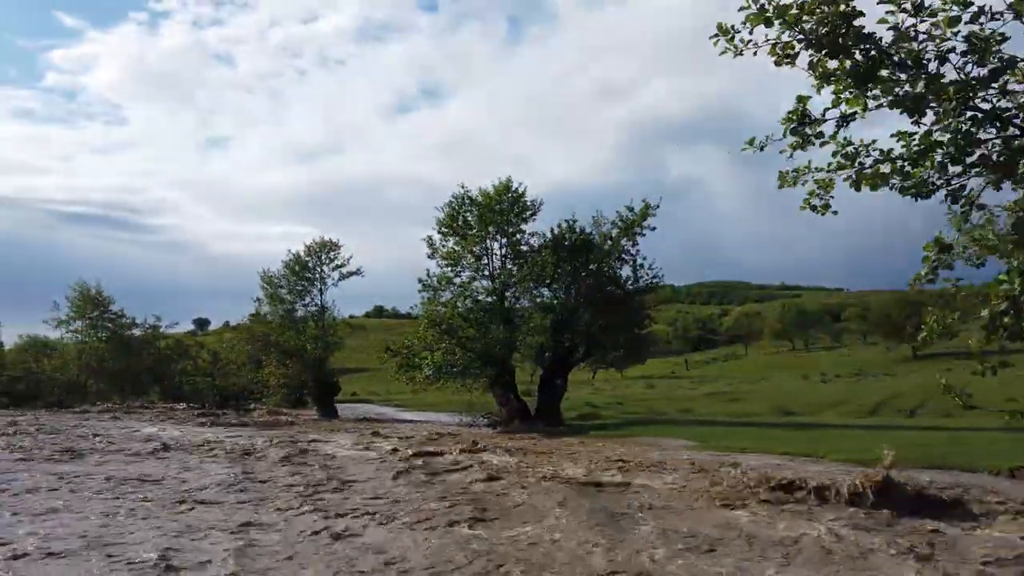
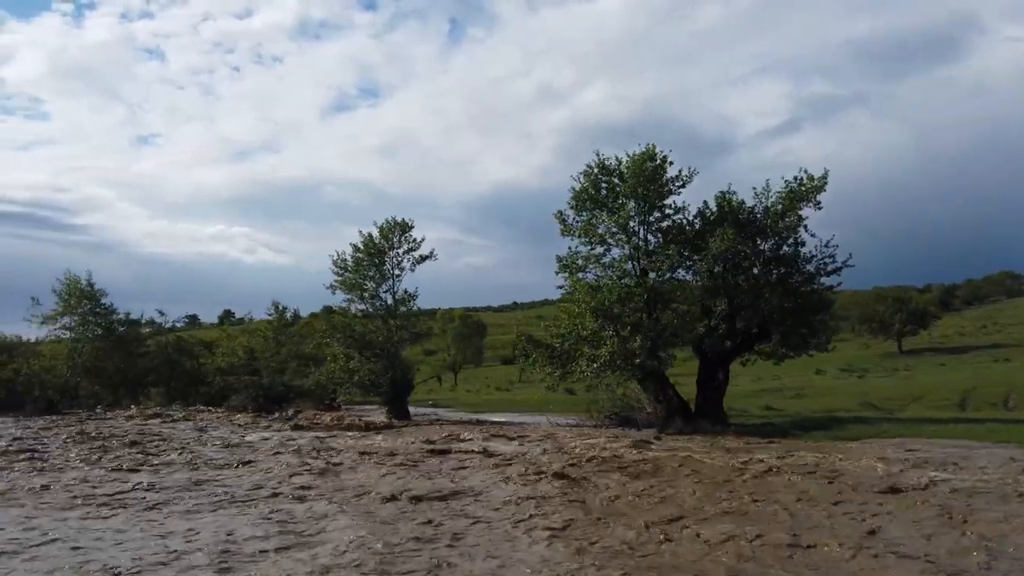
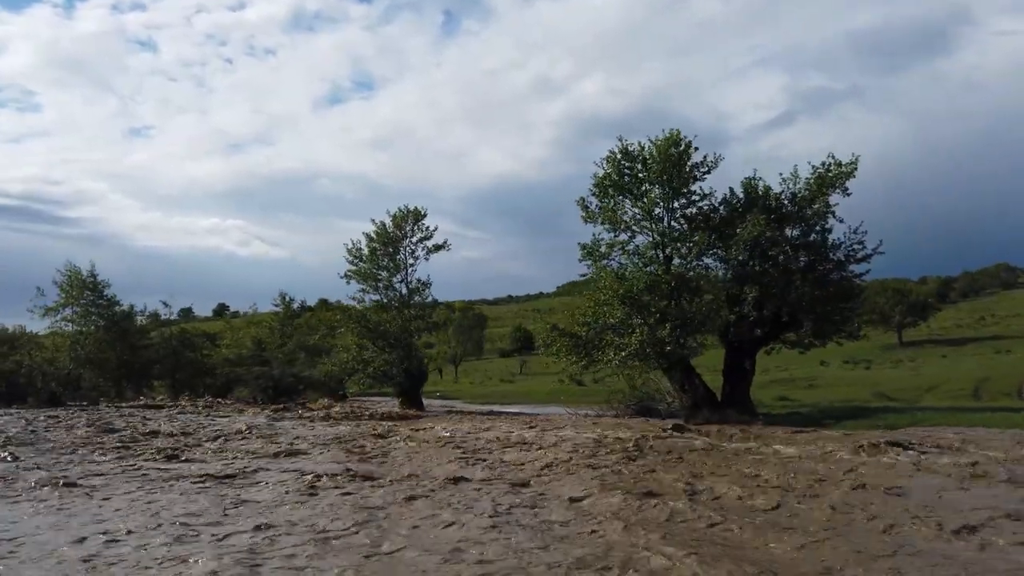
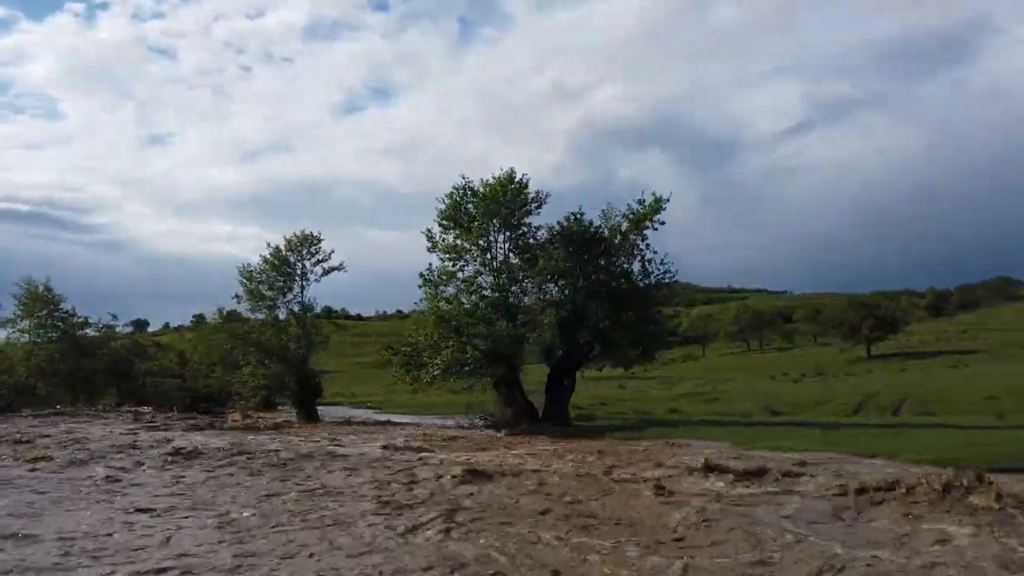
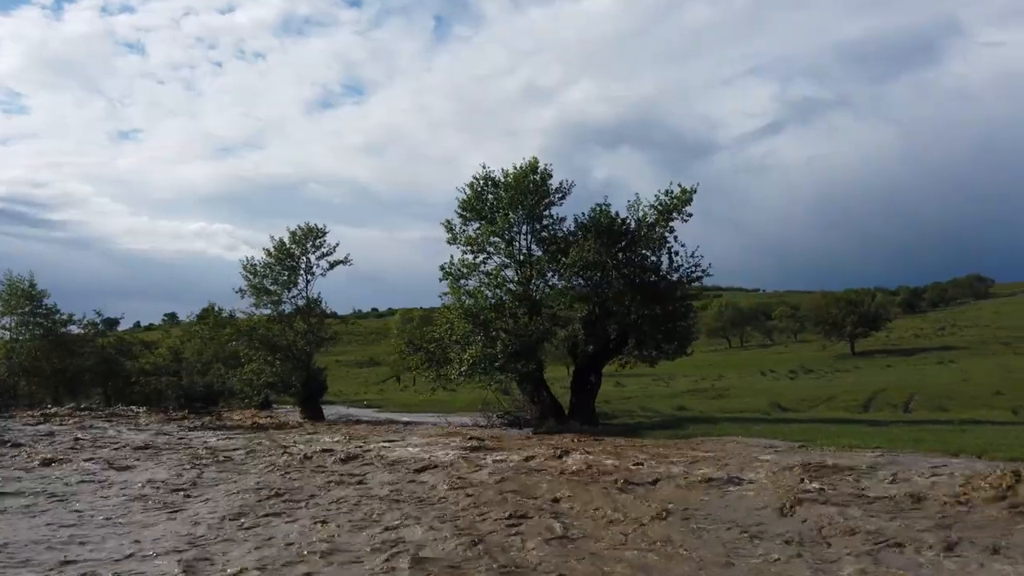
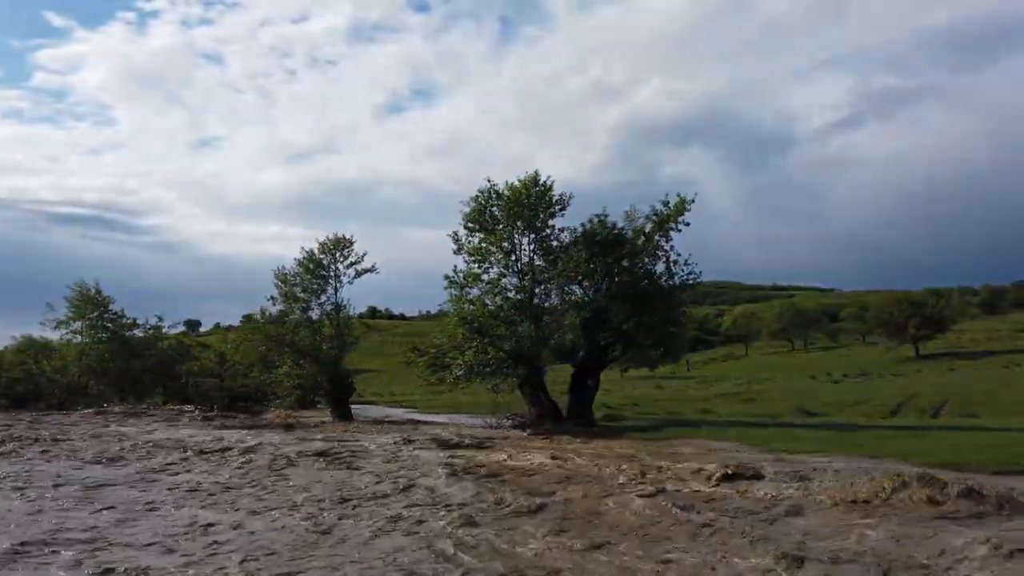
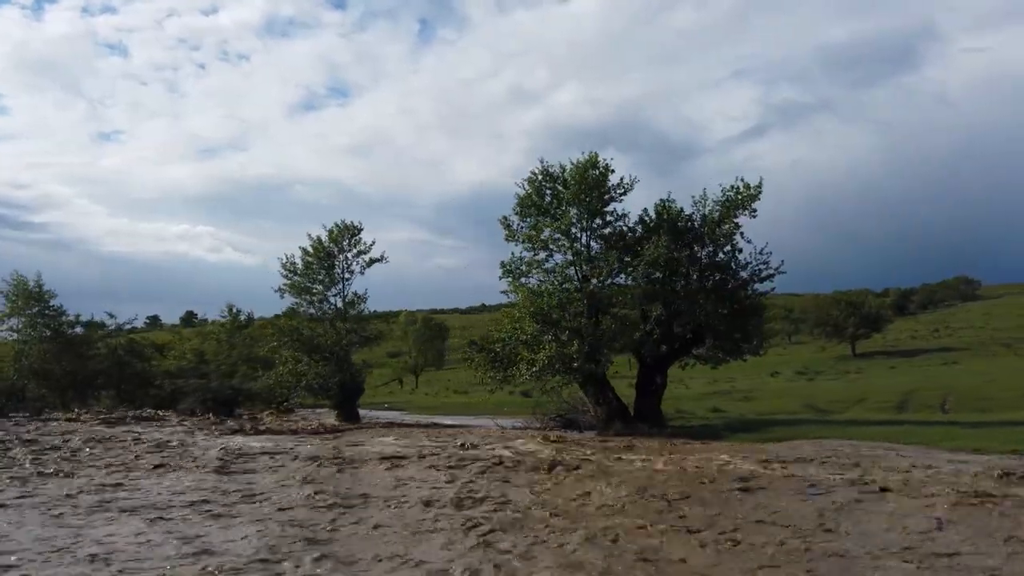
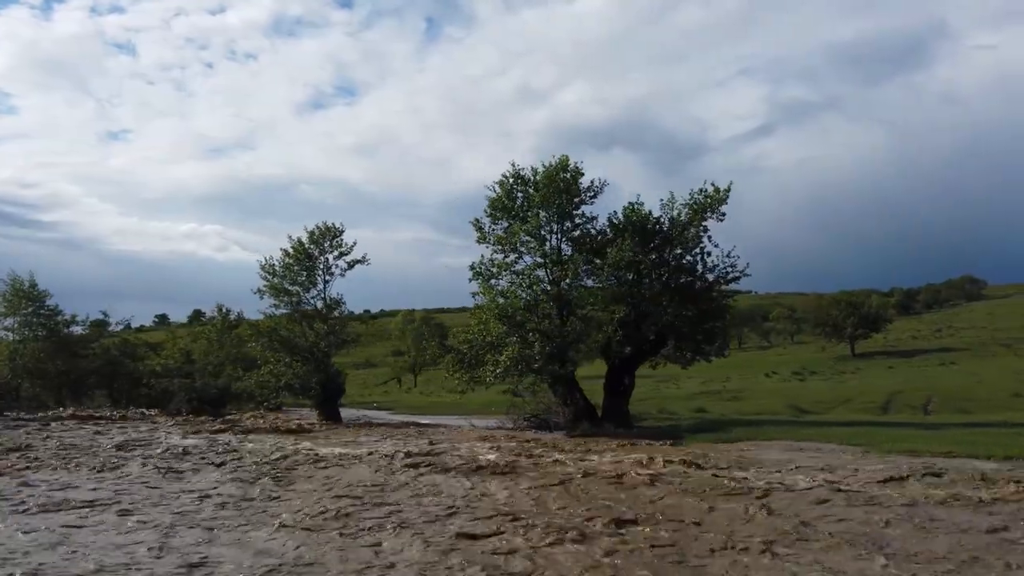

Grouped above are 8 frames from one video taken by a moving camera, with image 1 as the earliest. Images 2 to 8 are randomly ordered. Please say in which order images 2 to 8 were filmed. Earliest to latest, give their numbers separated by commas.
6, 4, 5, 8, 7, 2, 3
